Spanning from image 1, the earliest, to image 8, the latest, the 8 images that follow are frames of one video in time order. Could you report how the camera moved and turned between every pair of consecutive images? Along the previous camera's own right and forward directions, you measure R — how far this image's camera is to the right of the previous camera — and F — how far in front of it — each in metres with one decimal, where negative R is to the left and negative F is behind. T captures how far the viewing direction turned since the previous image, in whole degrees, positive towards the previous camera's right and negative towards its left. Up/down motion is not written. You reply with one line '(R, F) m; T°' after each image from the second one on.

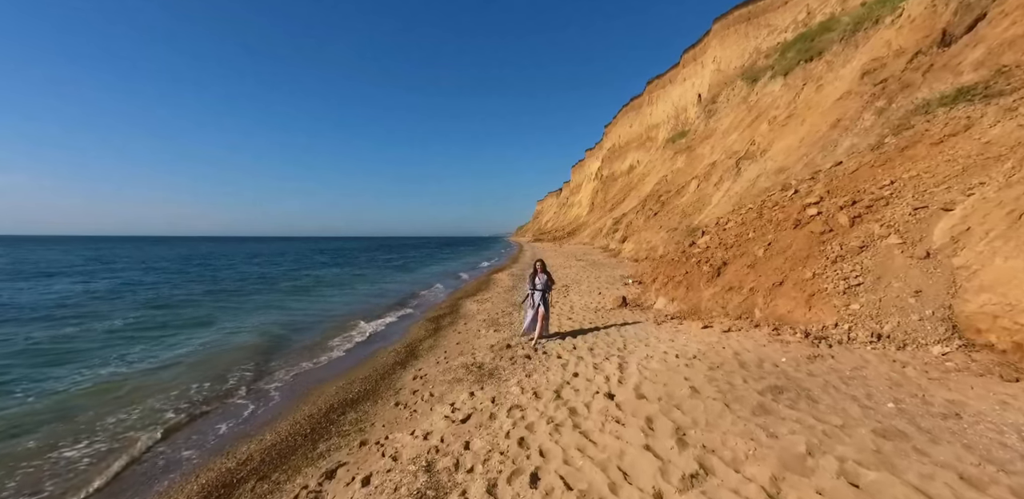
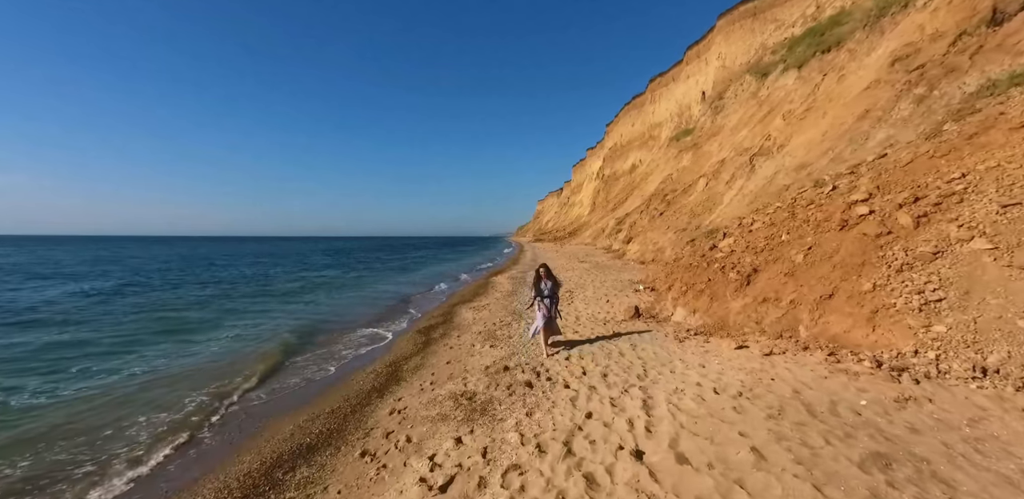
(0.0, +1.1) m; 0°
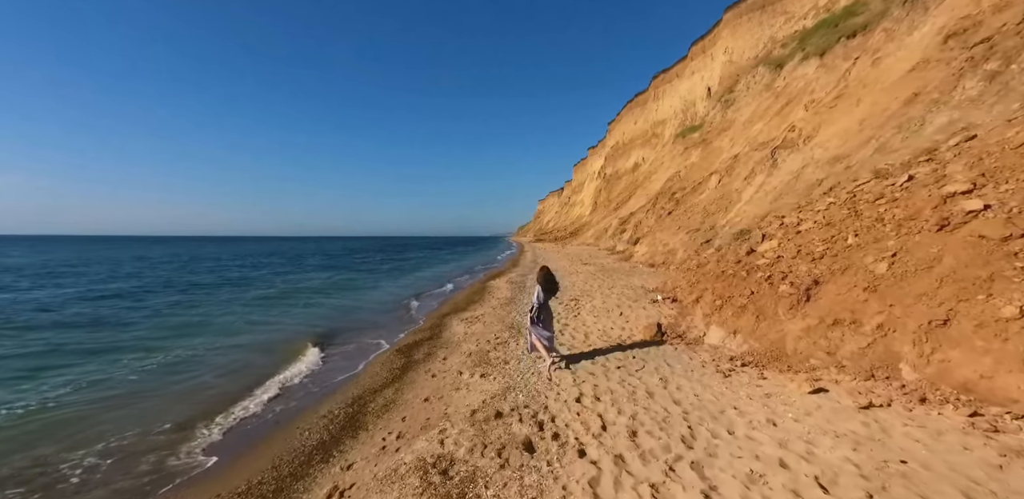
(+0.1, +1.6) m; 0°
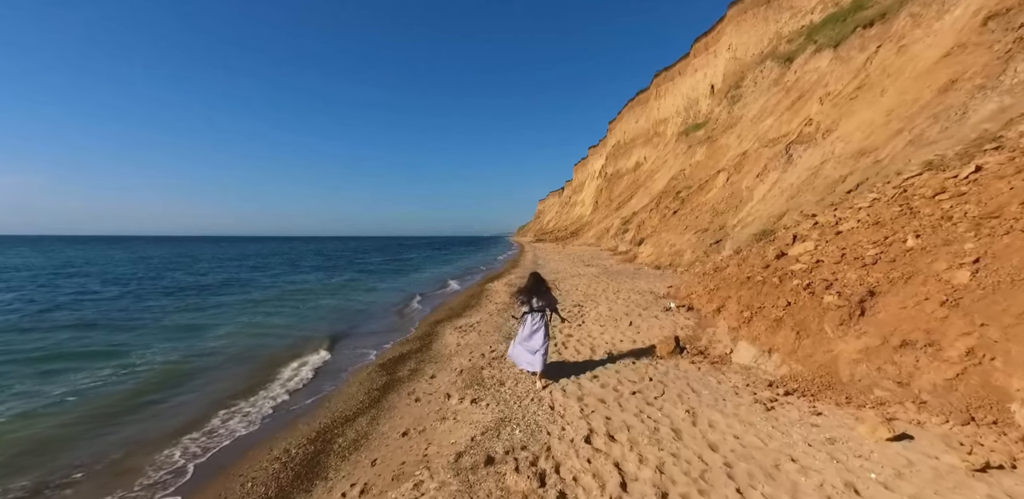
(+0.1, +1.0) m; 0°
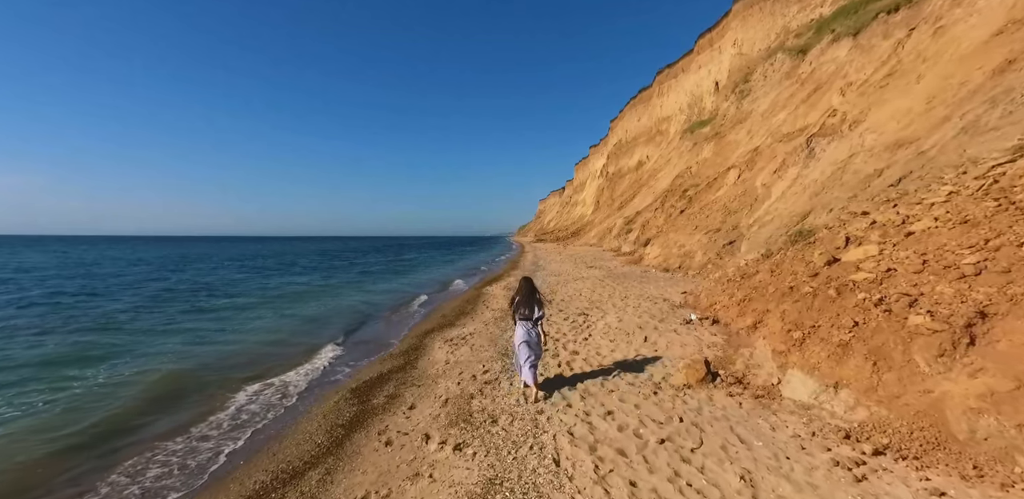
(+0.1, +1.2) m; 0°
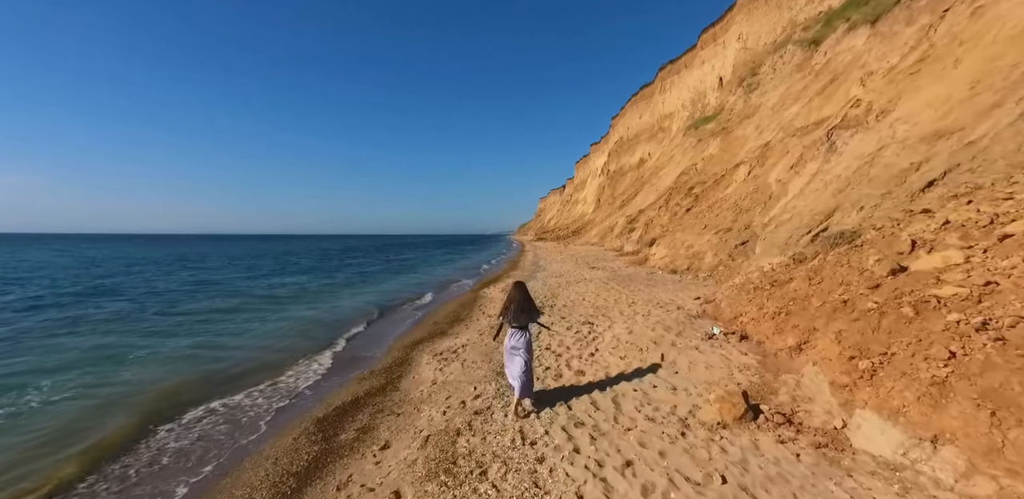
(+0.1, +1.1) m; 0°
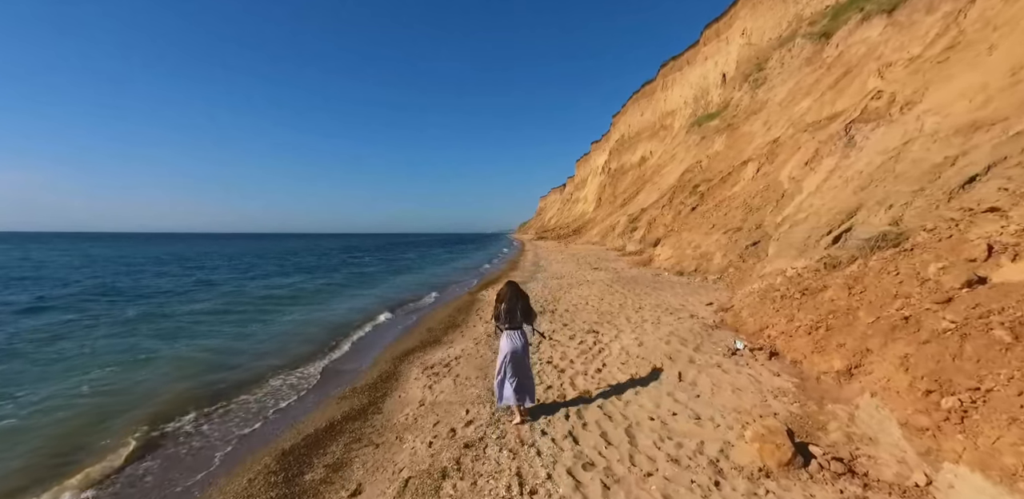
(0.0, +0.8) m; 0°
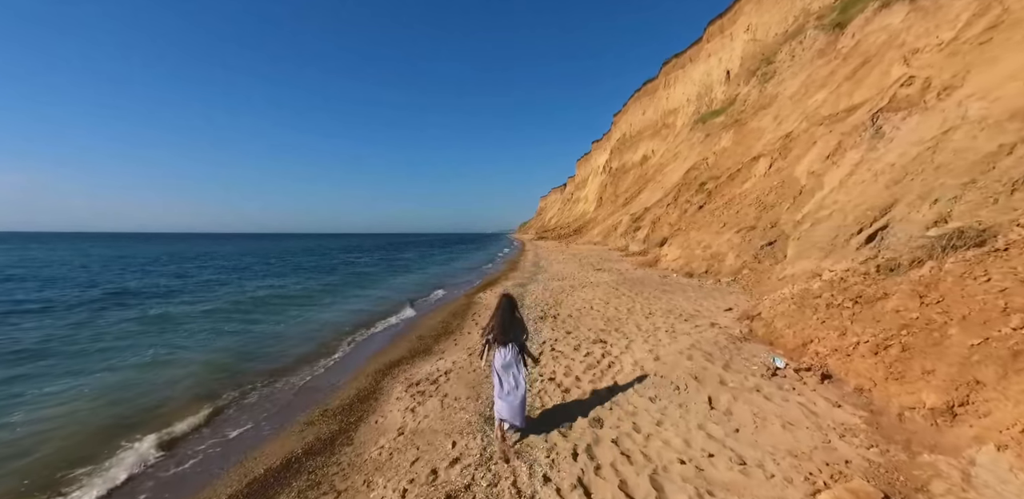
(+0.1, +1.0) m; 0°
